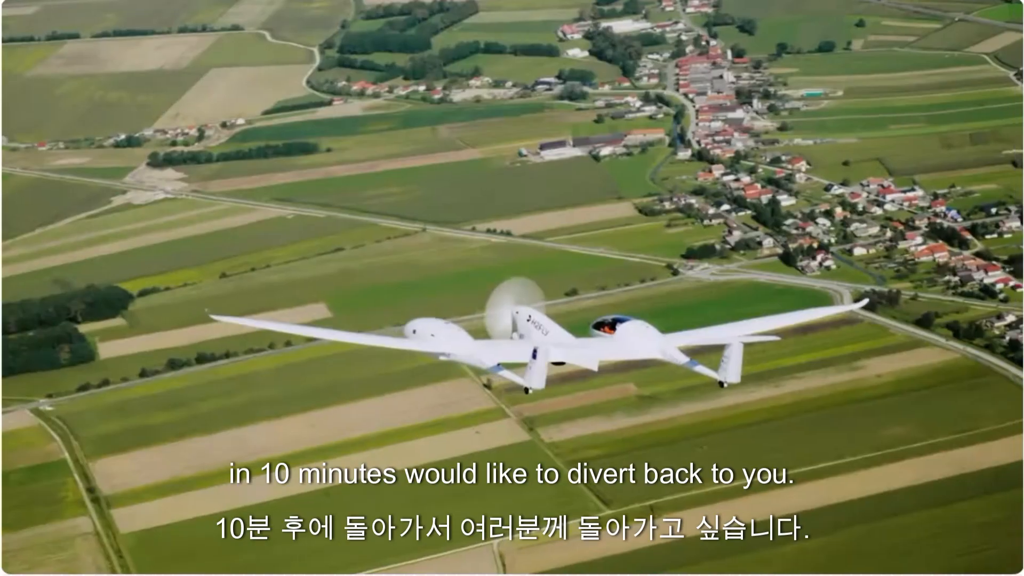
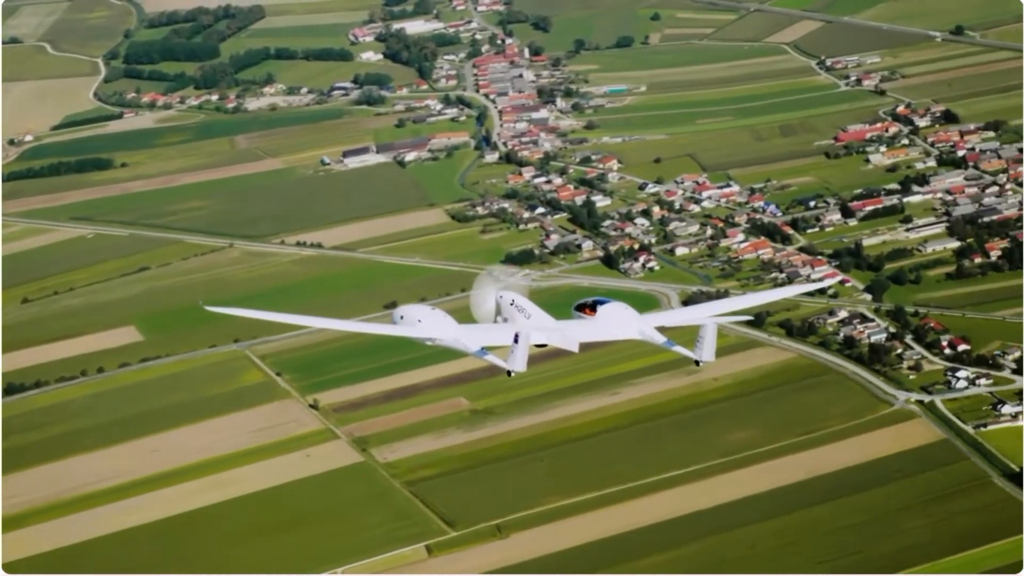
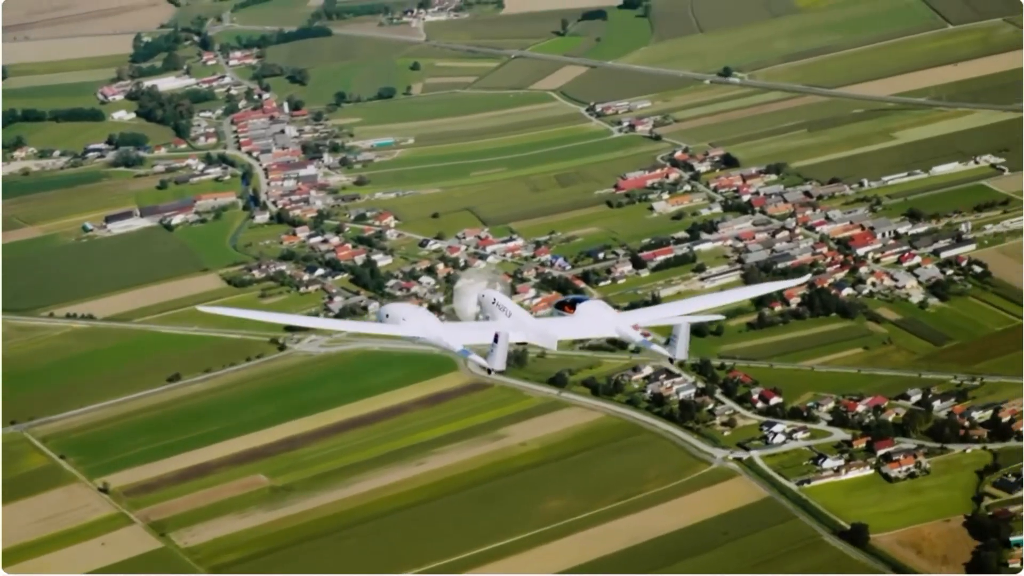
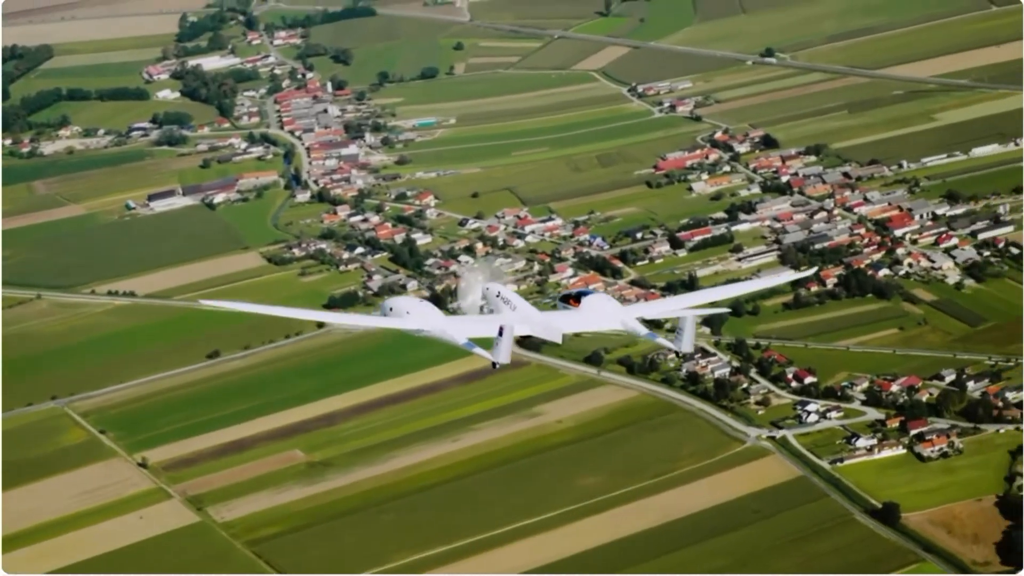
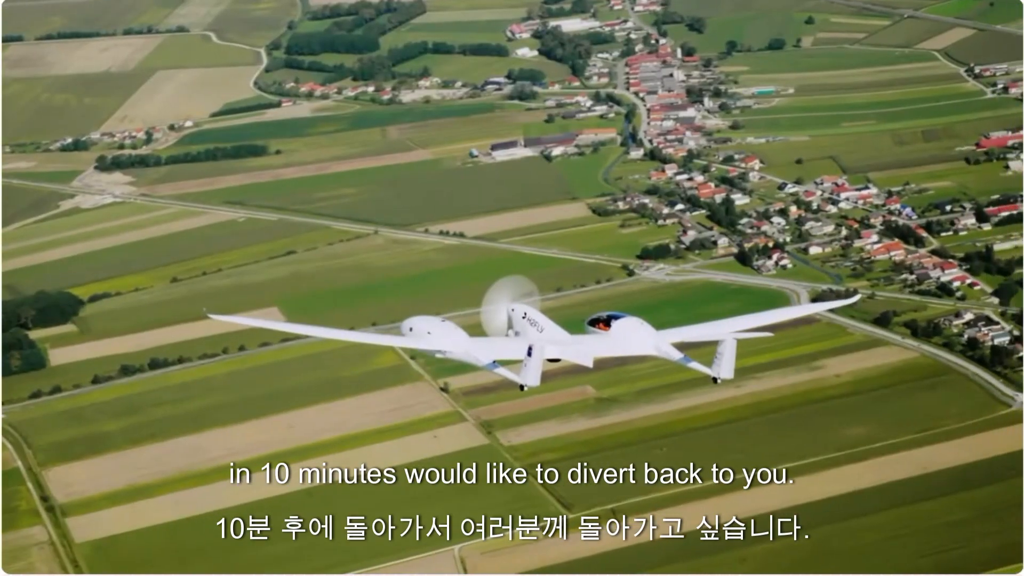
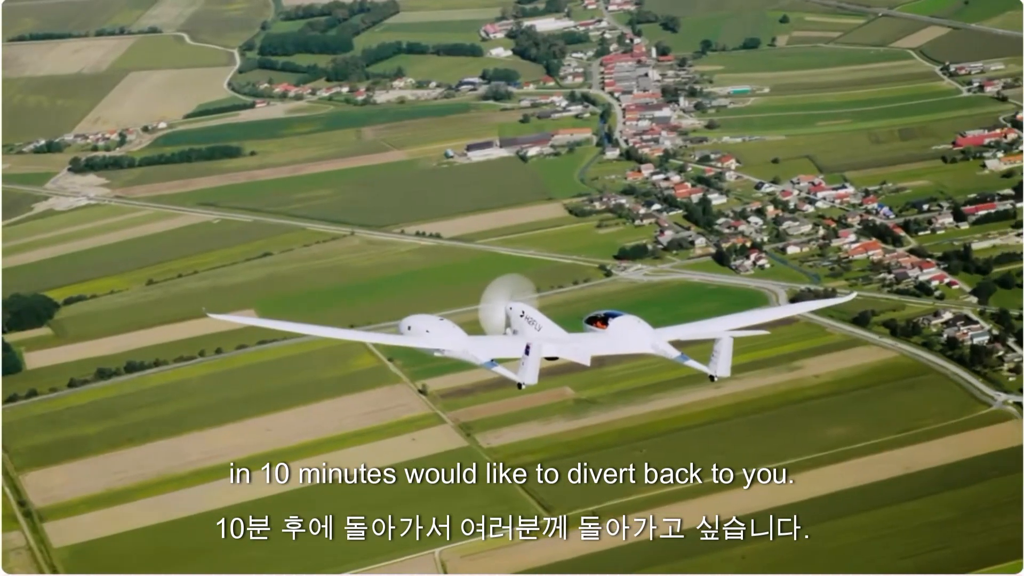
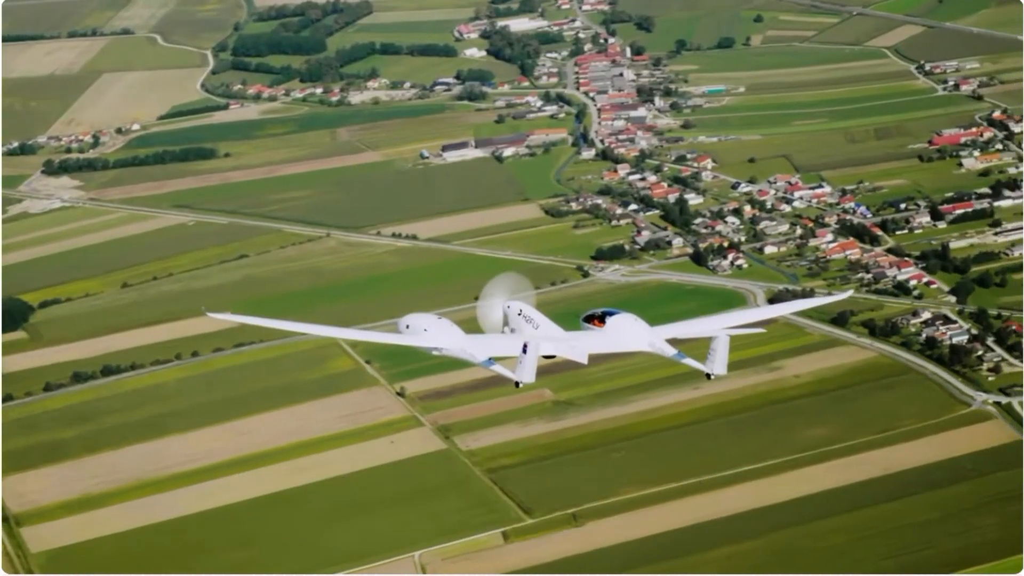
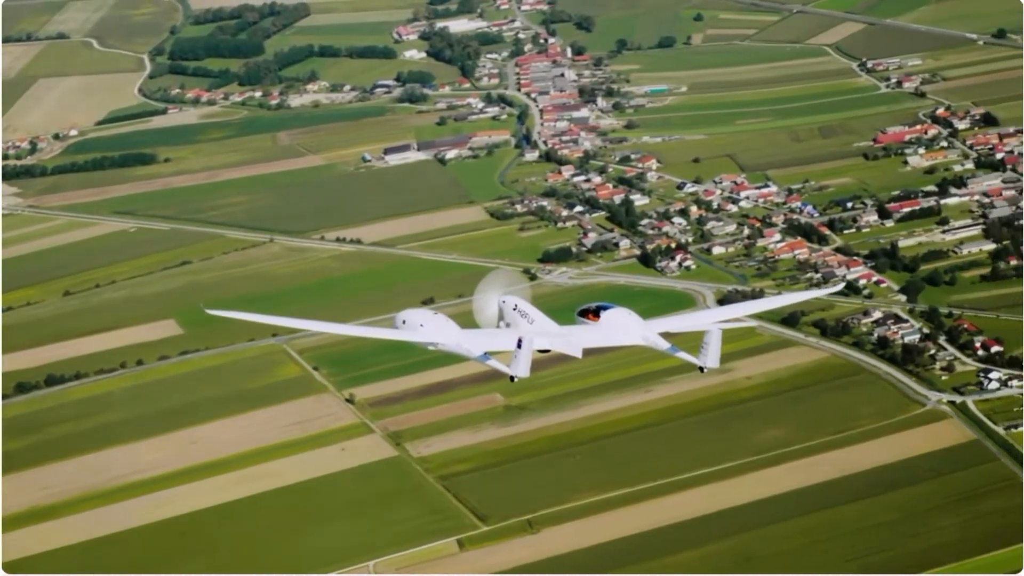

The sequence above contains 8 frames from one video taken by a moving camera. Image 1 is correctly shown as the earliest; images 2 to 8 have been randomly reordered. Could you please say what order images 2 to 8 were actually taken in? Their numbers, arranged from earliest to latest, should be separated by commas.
5, 6, 7, 8, 2, 4, 3
